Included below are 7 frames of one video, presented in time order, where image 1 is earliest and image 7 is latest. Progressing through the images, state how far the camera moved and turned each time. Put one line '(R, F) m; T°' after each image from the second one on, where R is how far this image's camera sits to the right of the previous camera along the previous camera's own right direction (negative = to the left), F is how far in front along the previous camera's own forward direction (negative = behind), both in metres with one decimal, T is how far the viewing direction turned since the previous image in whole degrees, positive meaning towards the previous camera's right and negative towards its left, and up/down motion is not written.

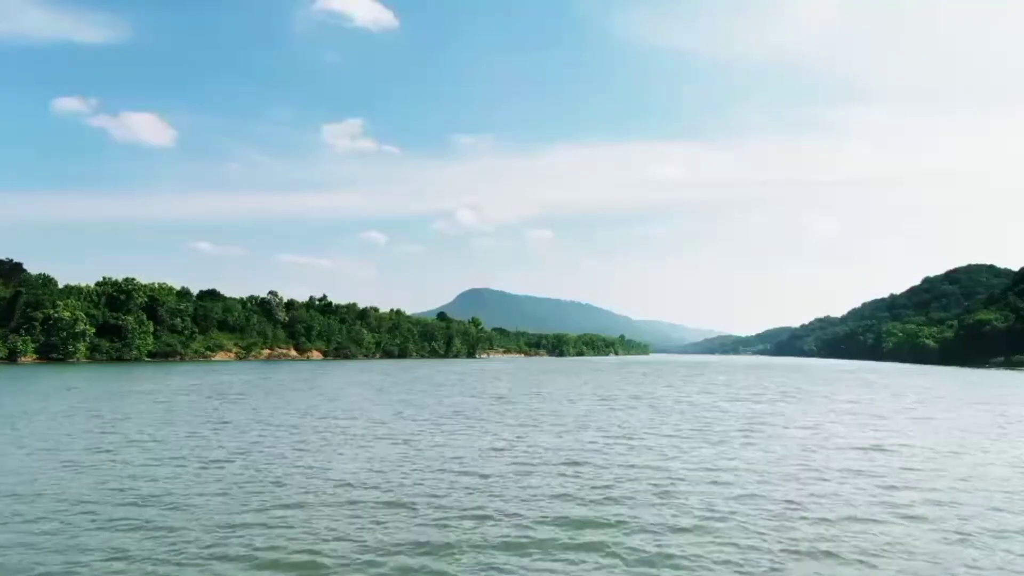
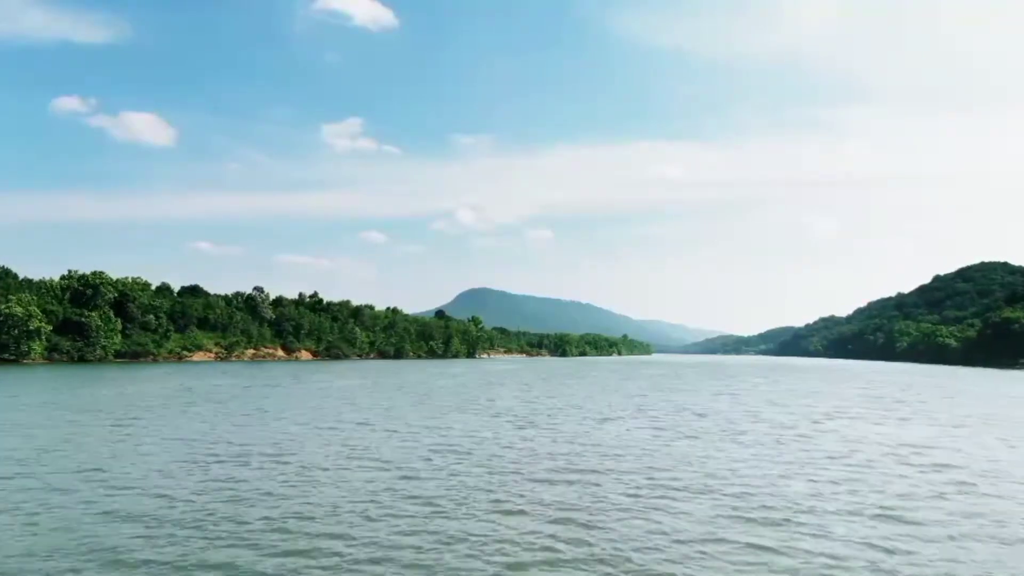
(-0.8, +15.0) m; 0°
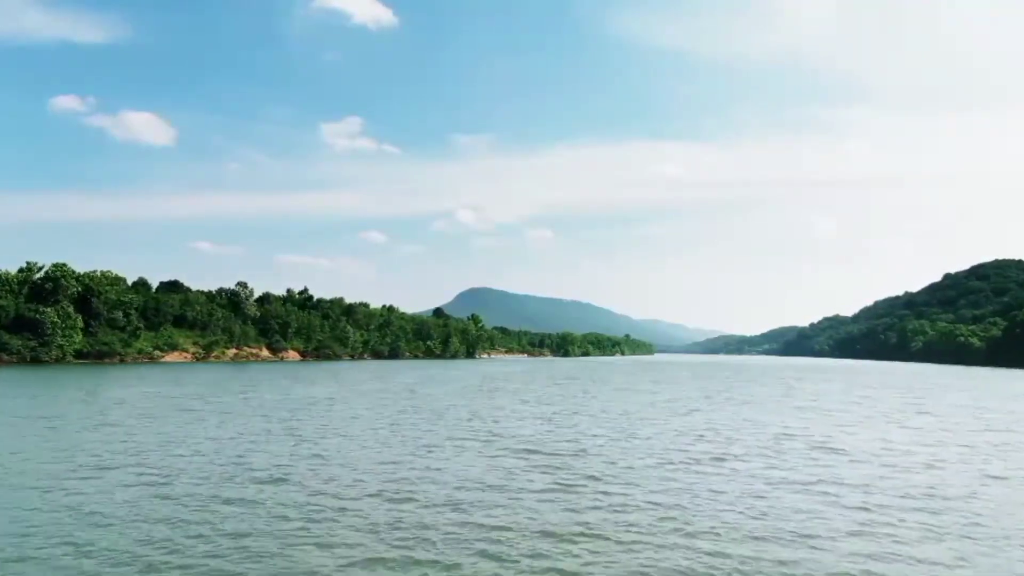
(-0.8, +15.1) m; 0°
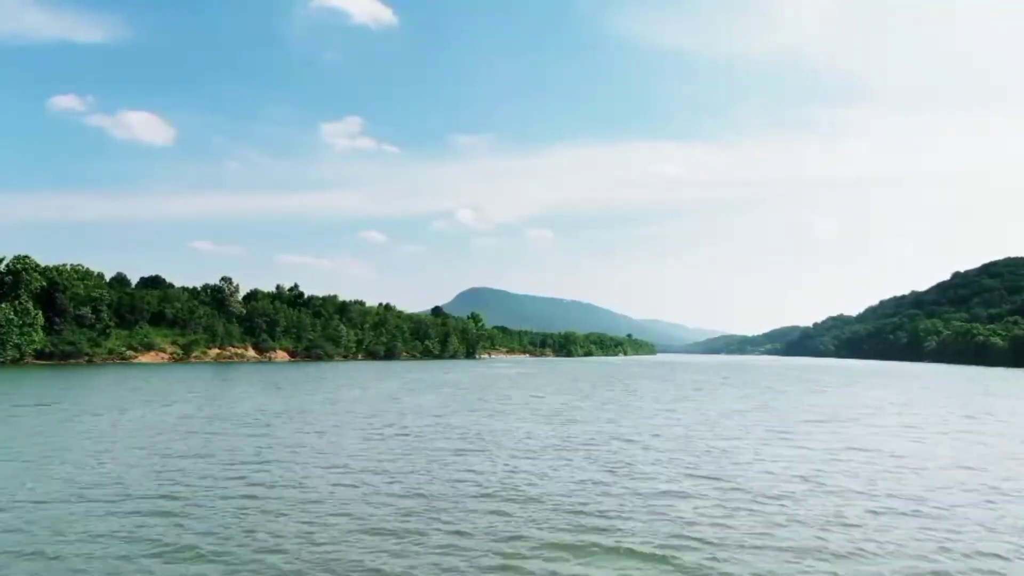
(-0.8, +12.6) m; 0°
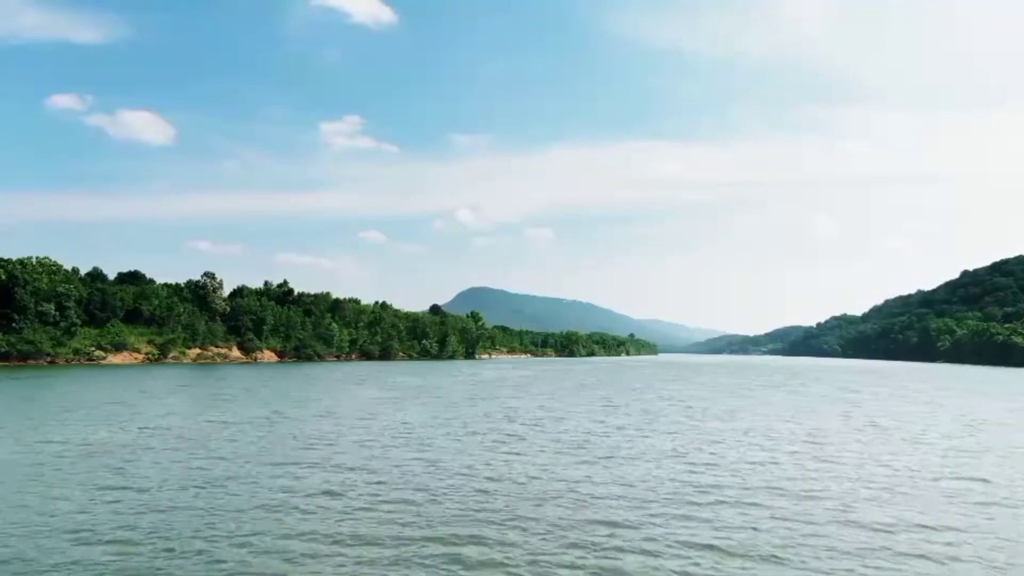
(-0.7, +12.1) m; 0°
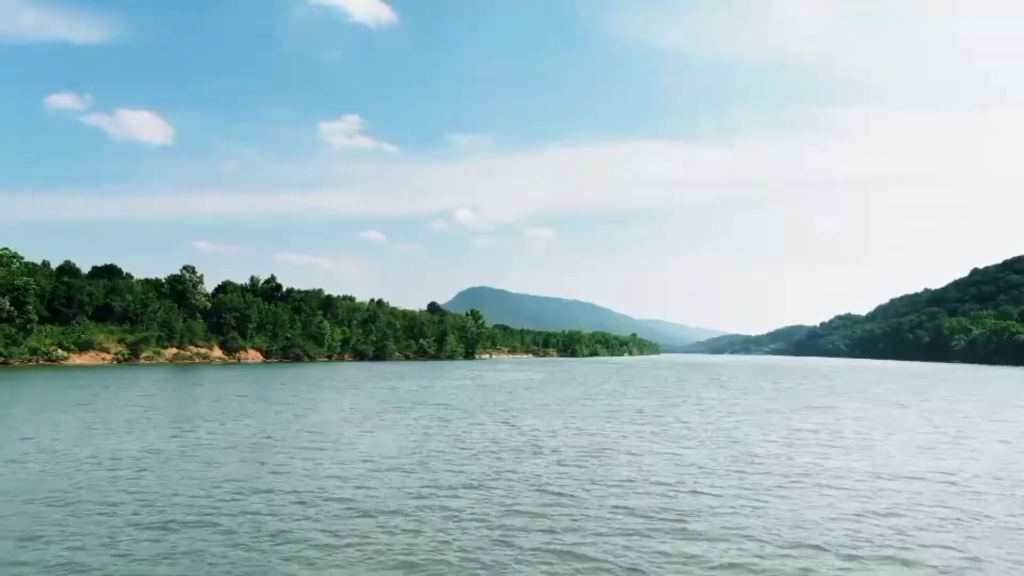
(-0.7, +12.5) m; 0°
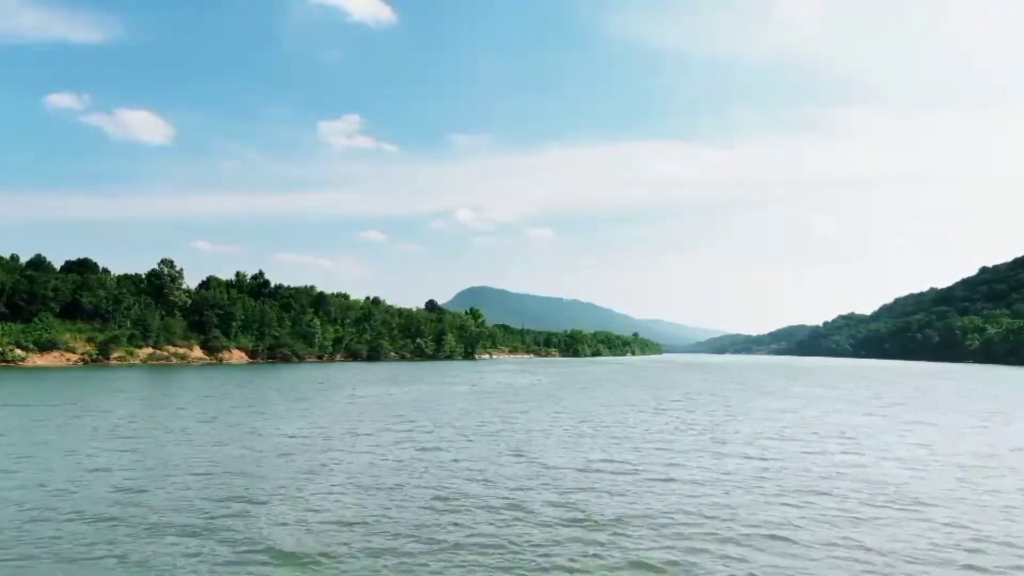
(-0.6, +11.1) m; 0°
